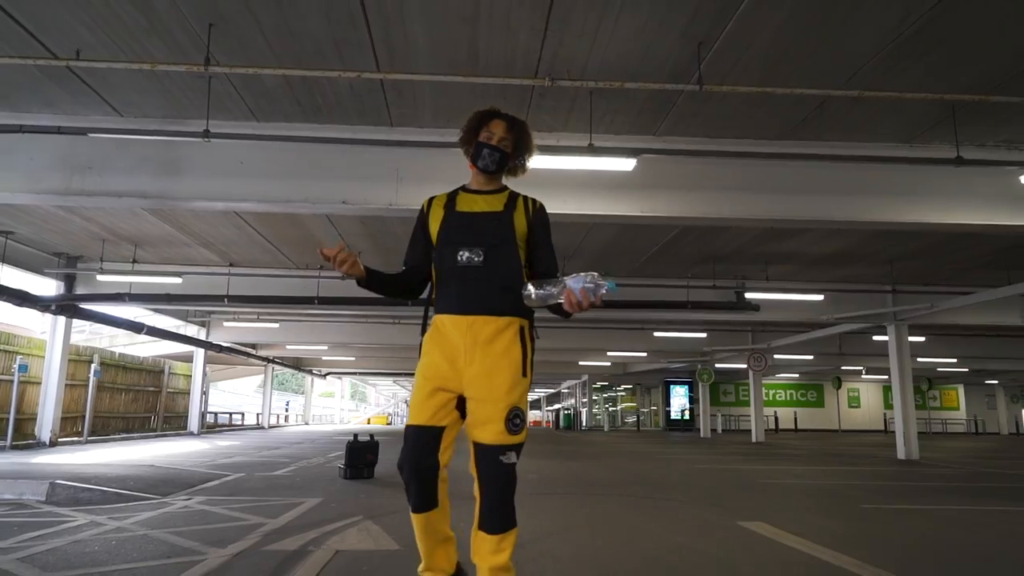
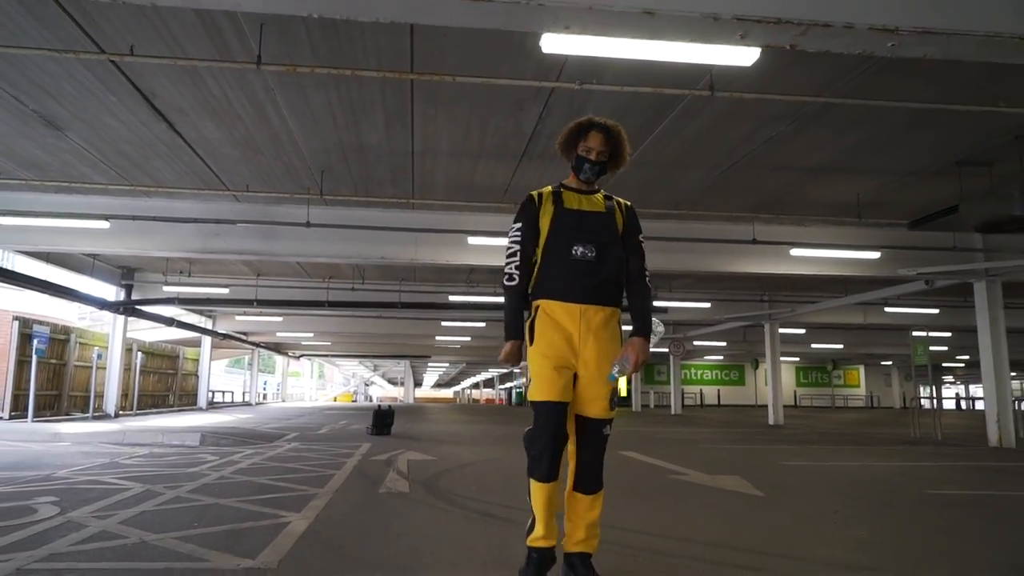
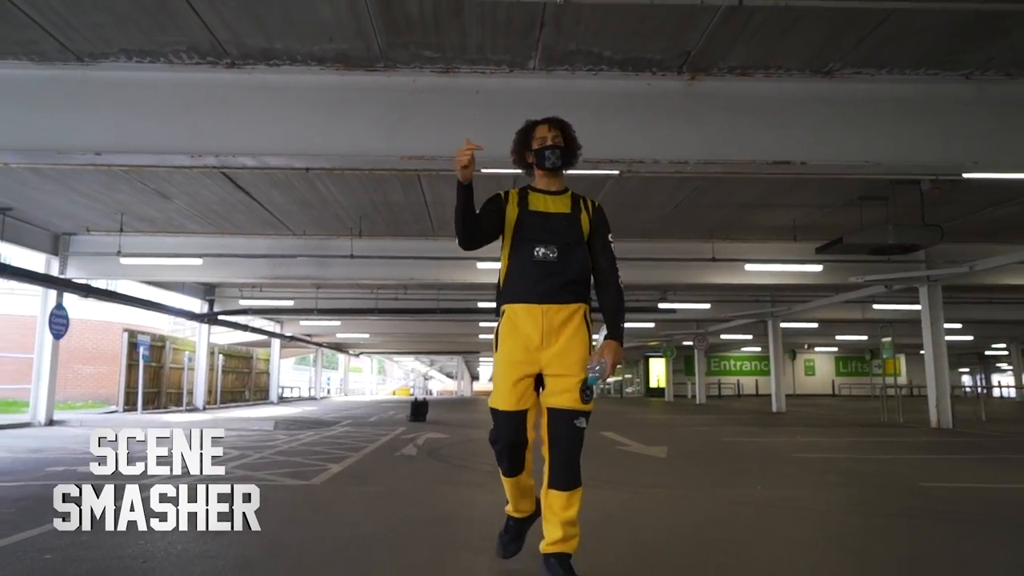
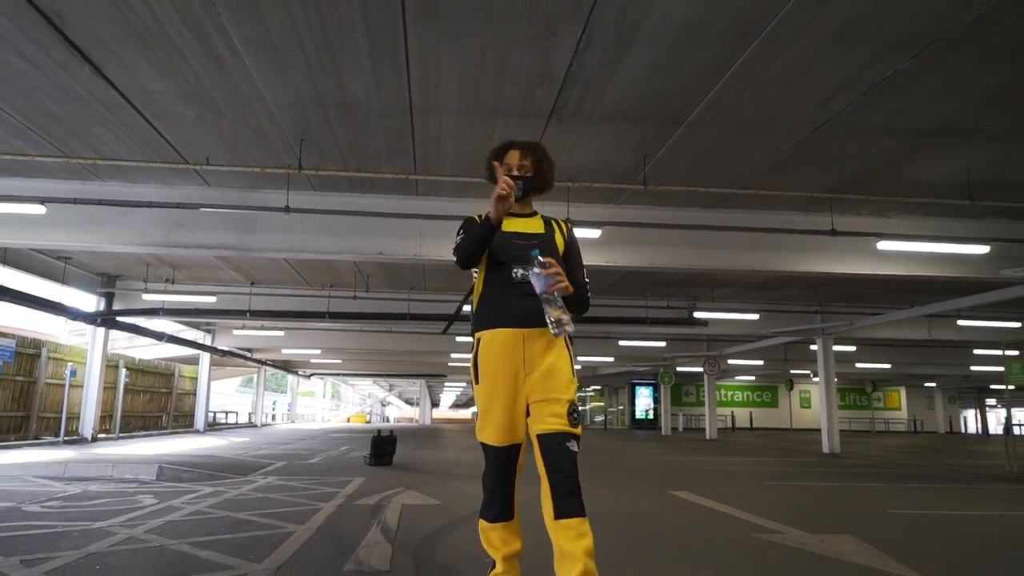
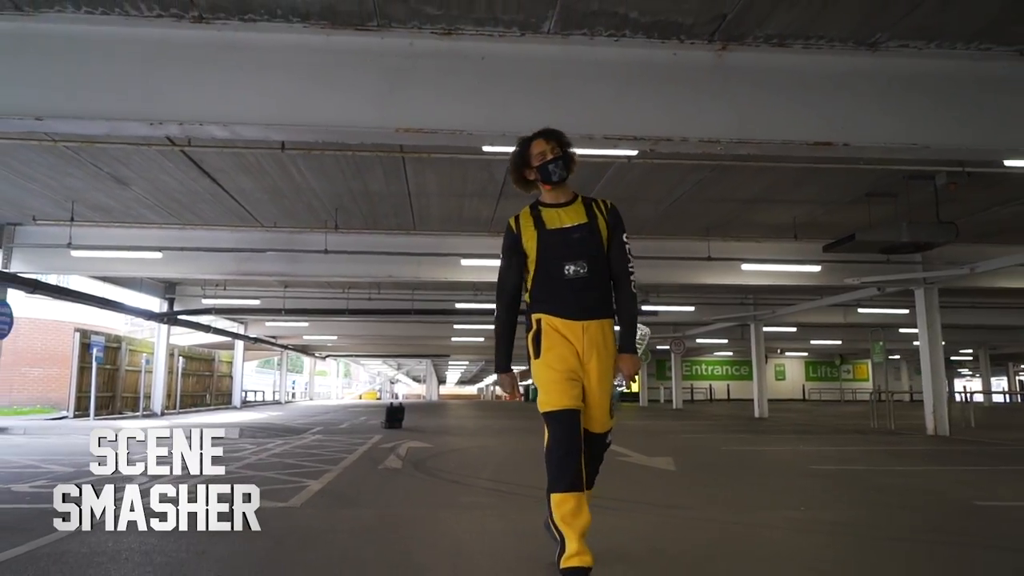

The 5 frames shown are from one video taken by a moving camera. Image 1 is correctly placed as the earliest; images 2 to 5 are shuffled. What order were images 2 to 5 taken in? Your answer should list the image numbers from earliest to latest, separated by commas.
4, 2, 5, 3
